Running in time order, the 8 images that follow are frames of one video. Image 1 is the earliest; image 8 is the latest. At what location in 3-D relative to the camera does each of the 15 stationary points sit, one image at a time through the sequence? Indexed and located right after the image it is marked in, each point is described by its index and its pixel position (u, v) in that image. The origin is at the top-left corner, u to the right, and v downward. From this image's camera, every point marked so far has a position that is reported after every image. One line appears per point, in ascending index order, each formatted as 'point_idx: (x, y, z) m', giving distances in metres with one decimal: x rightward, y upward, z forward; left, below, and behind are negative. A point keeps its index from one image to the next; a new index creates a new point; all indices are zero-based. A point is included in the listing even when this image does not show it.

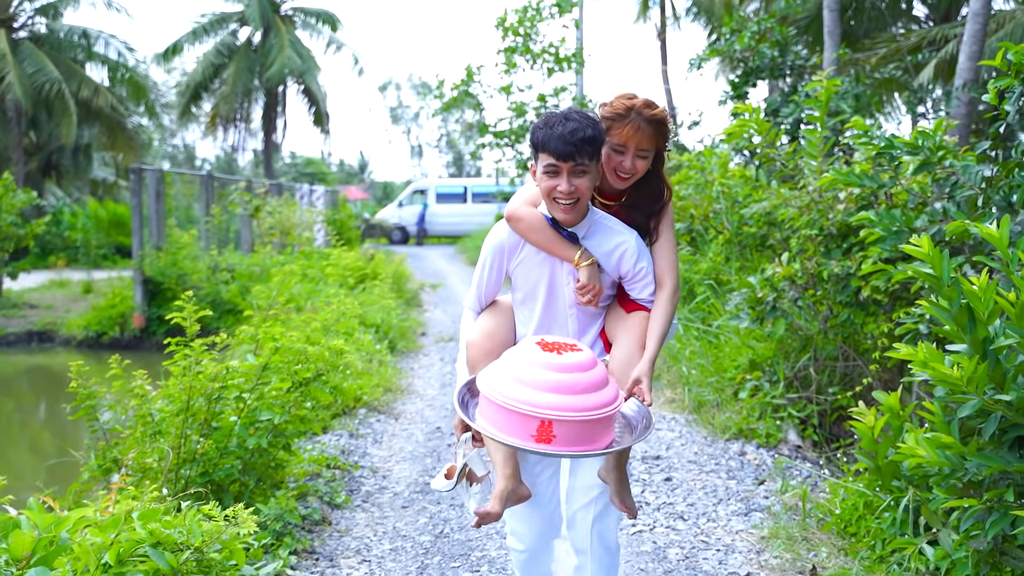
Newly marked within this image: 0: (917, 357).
0: (+1.0, -0.2, +2.7) m
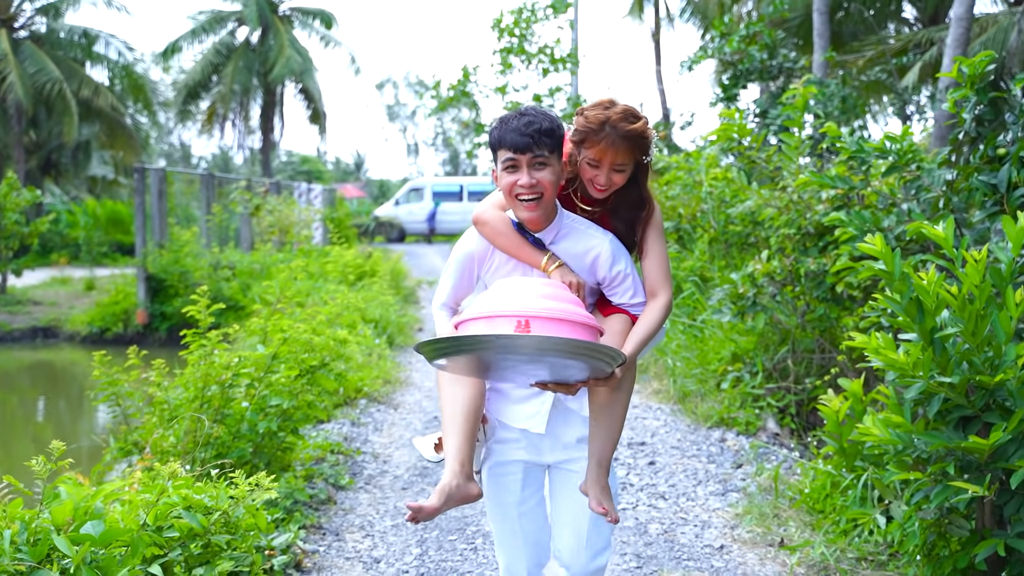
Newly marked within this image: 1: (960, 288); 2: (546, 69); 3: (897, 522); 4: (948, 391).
0: (+1.0, -0.2, +3.0) m
1: (+1.1, 0.0, +3.0) m
2: (+0.4, +2.4, +12.4) m
3: (+1.1, -0.6, +3.2) m
4: (+1.1, -0.2, +2.9) m
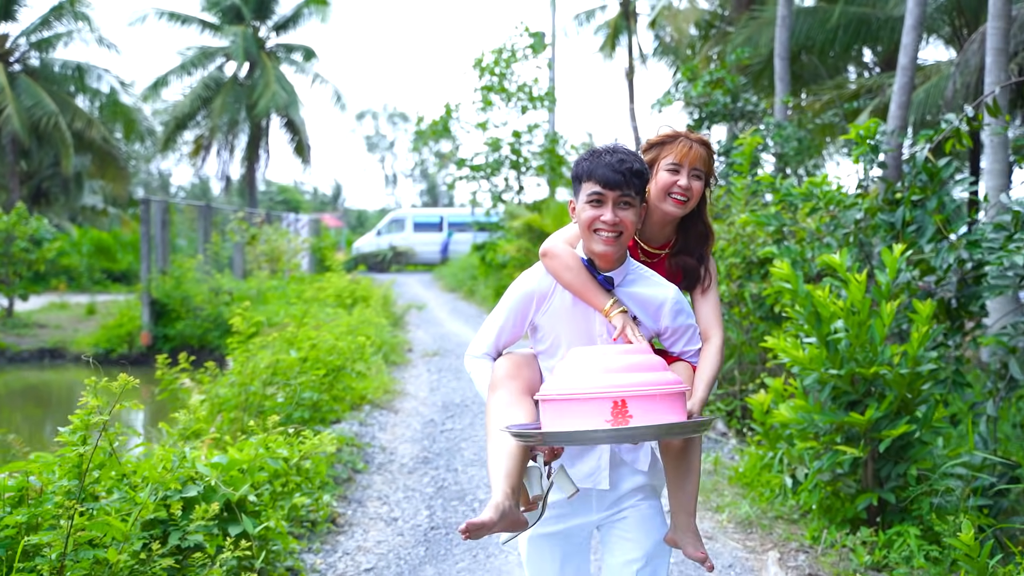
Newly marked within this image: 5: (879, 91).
0: (+0.9, -0.2, +3.9) m
1: (+1.1, -0.1, +3.9) m
2: (+0.1, +2.1, +13.3) m
3: (+1.0, -0.7, +4.1) m
4: (+1.1, -0.3, +3.8) m
5: (+4.2, +2.3, +13.3) m
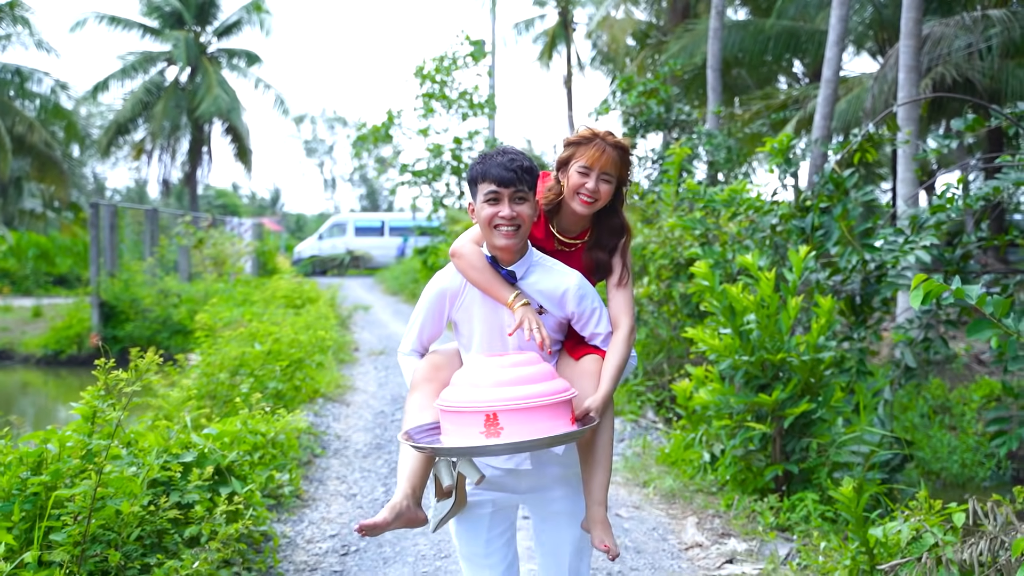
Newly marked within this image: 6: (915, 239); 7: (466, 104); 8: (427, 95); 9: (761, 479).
0: (+0.7, -0.2, +4.4) m
1: (+0.9, 0.0, +4.4) m
2: (-0.5, +2.1, +13.8) m
3: (+0.8, -0.7, +4.6) m
4: (+0.9, -0.3, +4.3) m
5: (+3.5, +2.2, +13.9) m
6: (+1.7, +0.2, +4.8) m
7: (-0.5, +2.2, +13.7) m
8: (-1.0, +2.4, +14.2) m
9: (+0.9, -0.7, +4.4) m
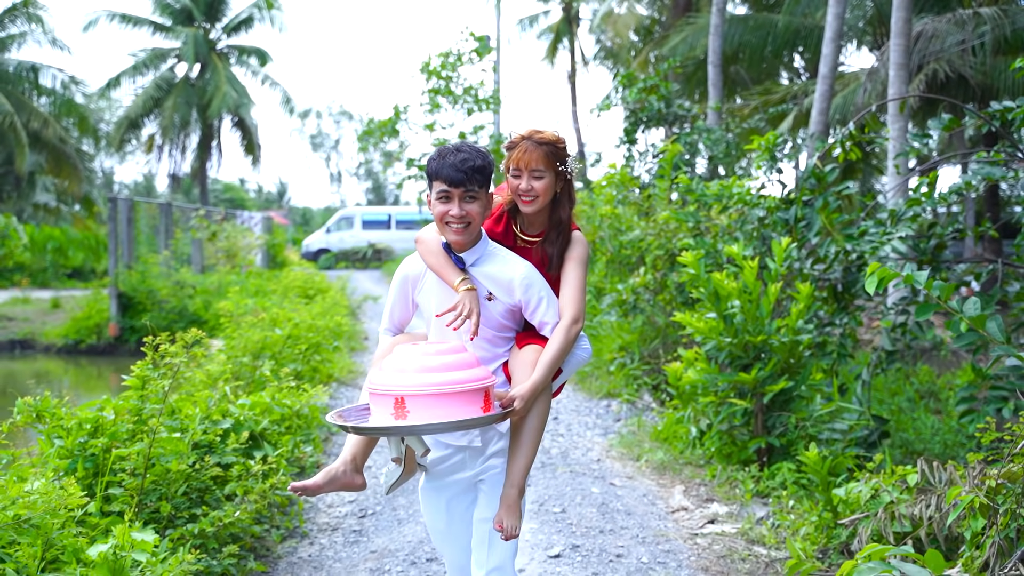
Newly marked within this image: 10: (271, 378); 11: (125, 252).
0: (+0.8, -0.2, +4.8) m
1: (+0.9, 0.0, +4.8) m
2: (-0.5, +2.2, +14.2) m
3: (+0.8, -0.6, +5.0) m
4: (+0.9, -0.2, +4.7) m
5: (+3.6, +2.3, +14.3) m
6: (+1.7, +0.3, +5.2) m
7: (-0.5, +2.3, +14.1) m
8: (-1.0, +2.5, +14.6) m
9: (+0.9, -0.7, +4.8) m
10: (-1.0, -0.4, +5.0) m
11: (-4.5, +0.4, +13.5) m
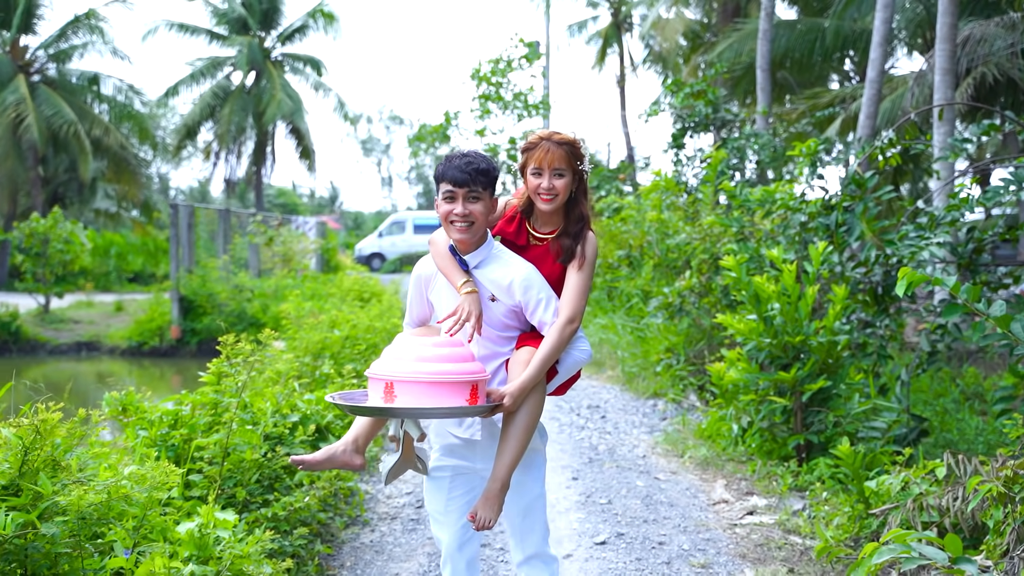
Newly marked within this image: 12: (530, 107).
0: (+1.0, -0.2, +5.0) m
1: (+1.1, 0.0, +5.0) m
2: (+0.1, +2.1, +14.4) m
3: (+1.0, -0.6, +5.2) m
4: (+1.1, -0.2, +4.9) m
5: (+4.2, +2.3, +14.4) m
6: (+1.9, +0.2, +5.4) m
7: (+0.1, +2.2, +14.4) m
8: (-0.4, +2.4, +14.9) m
9: (+1.2, -0.7, +5.0) m
10: (-0.8, -0.4, +5.2) m
11: (-3.9, +0.4, +13.9) m
12: (+0.2, +2.3, +14.9) m
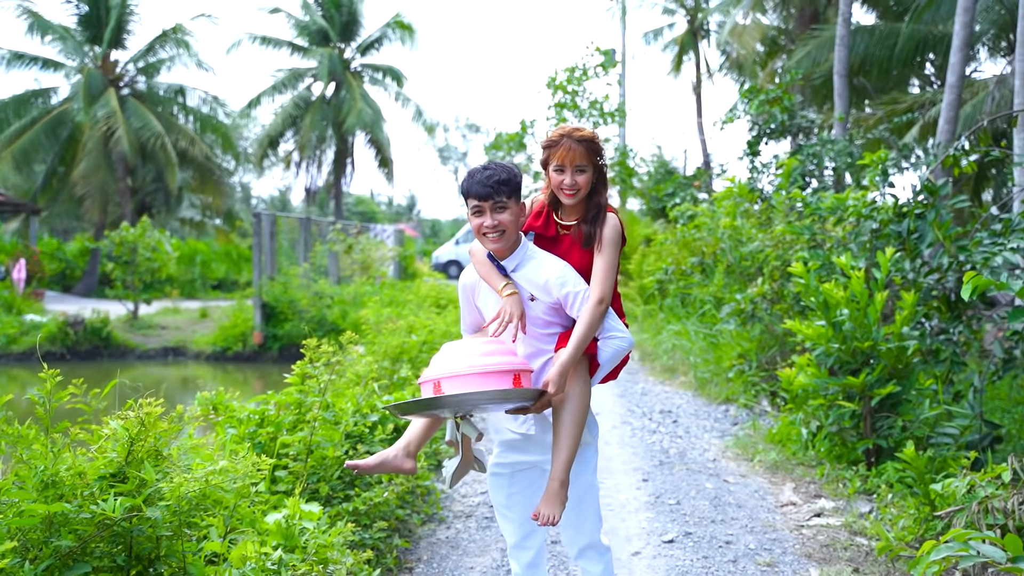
0: (+1.3, -0.2, +5.1) m
1: (+1.4, 0.0, +5.0) m
2: (+1.1, +2.0, +14.5) m
3: (+1.4, -0.7, +5.2) m
4: (+1.4, -0.3, +4.9) m
5: (+5.1, +2.2, +14.2) m
6: (+2.3, +0.2, +5.4) m
7: (+1.1, +2.1, +14.5) m
8: (+0.6, +2.3, +15.0) m
9: (+1.5, -0.7, +5.0) m
10: (-0.5, -0.4, +5.4) m
11: (-3.0, +0.3, +14.3) m
12: (+1.2, +2.2, +15.0) m
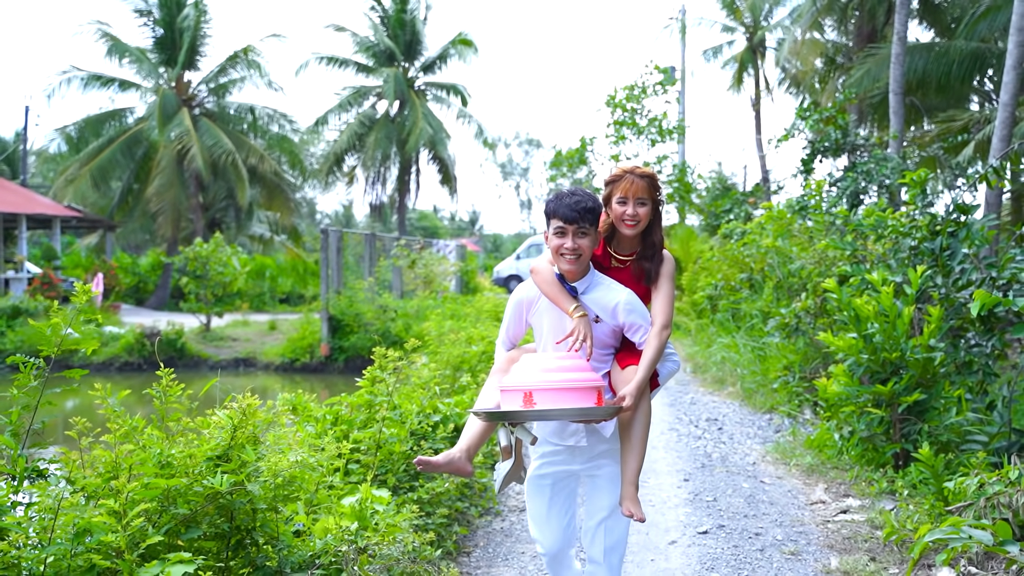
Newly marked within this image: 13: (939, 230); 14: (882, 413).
0: (+1.5, -0.3, +5.4) m
1: (+1.7, -0.1, +5.4) m
2: (+1.8, +1.9, +14.9) m
3: (+1.6, -0.7, +5.6) m
4: (+1.6, -0.3, +5.3) m
5: (+5.8, +2.0, +14.4) m
6: (+2.5, +0.1, +5.7) m
7: (+1.8, +2.0, +14.9) m
8: (+1.4, +2.2, +15.4) m
9: (+1.7, -0.8, +5.3) m
10: (-0.2, -0.5, +5.9) m
11: (-2.3, +0.1, +14.9) m
12: (+2.0, +2.0, +15.4) m
13: (+2.3, +0.3, +6.2) m
14: (+1.7, -0.6, +5.2) m
